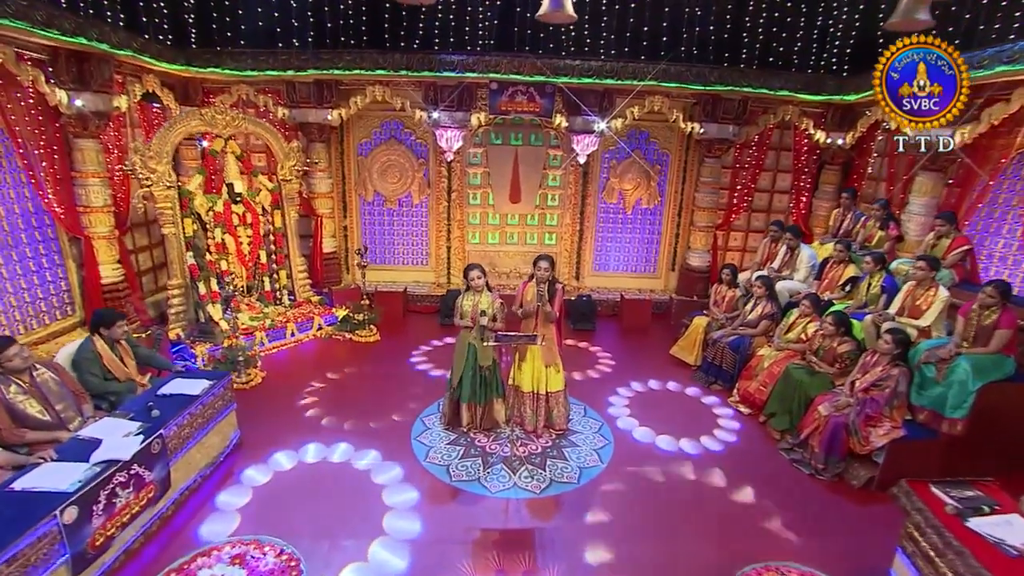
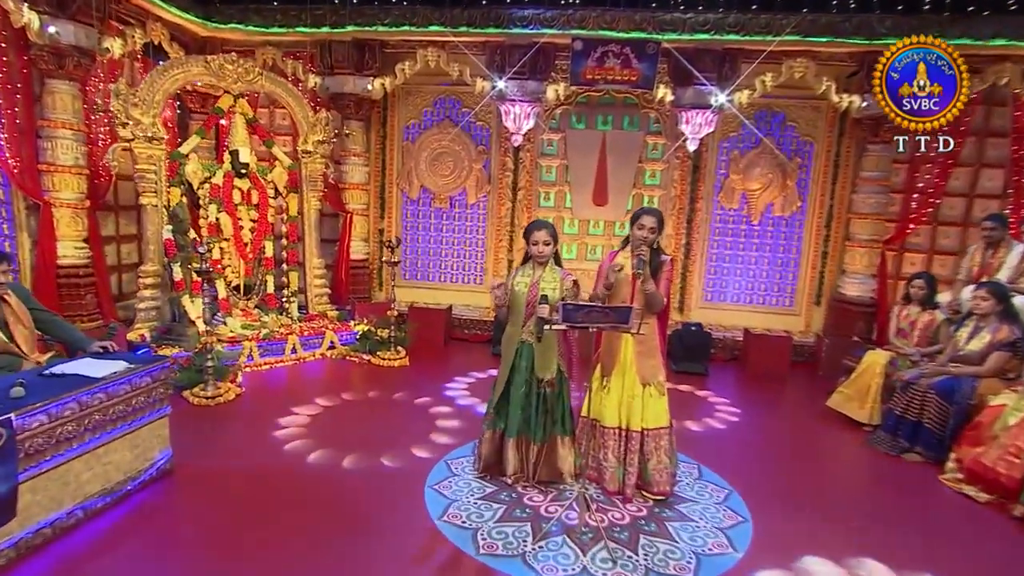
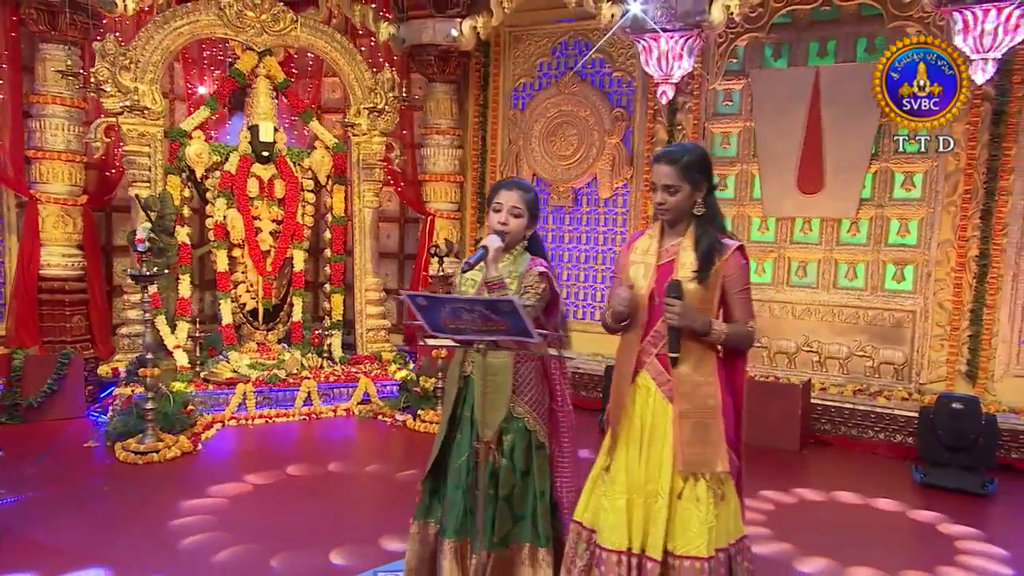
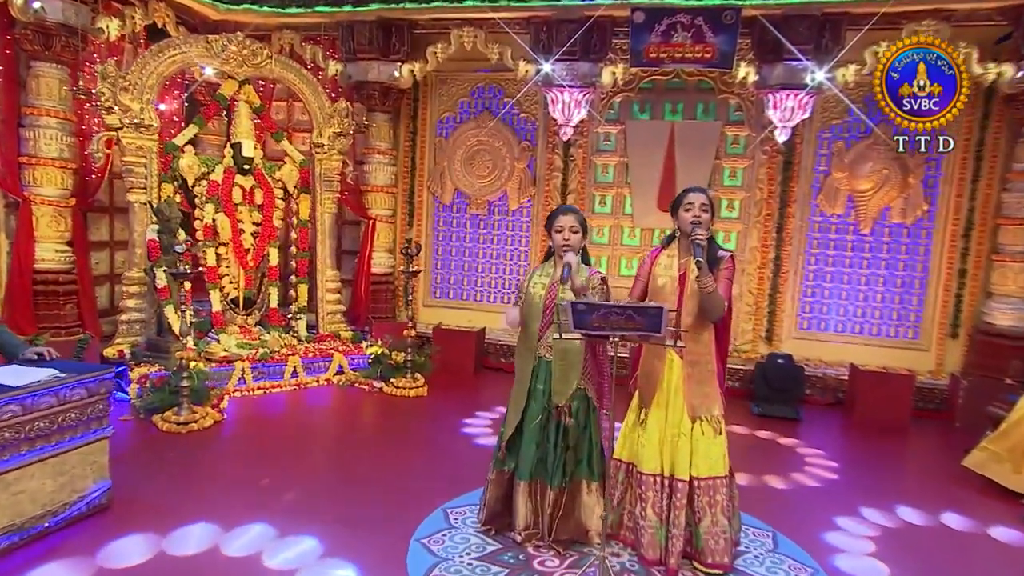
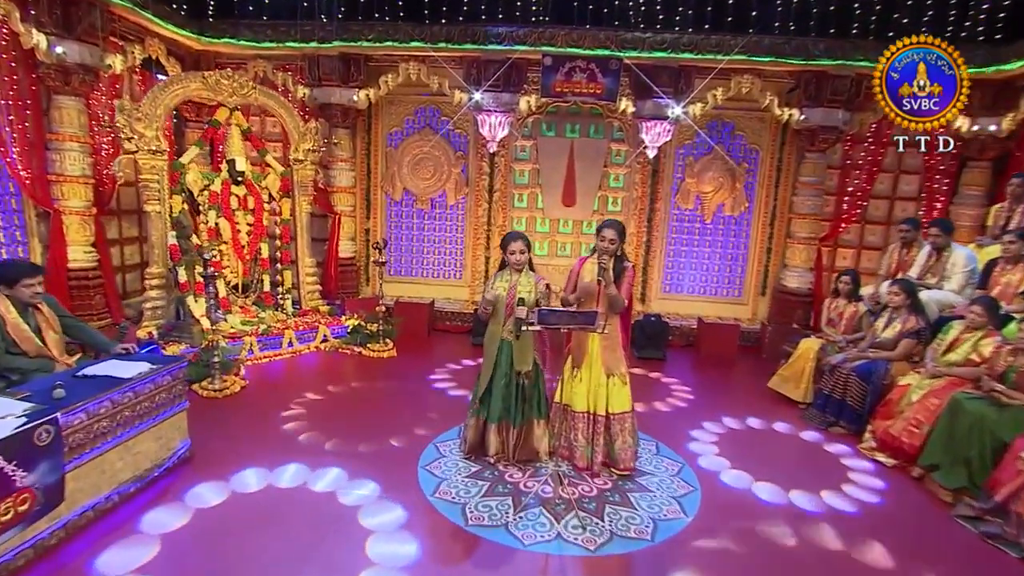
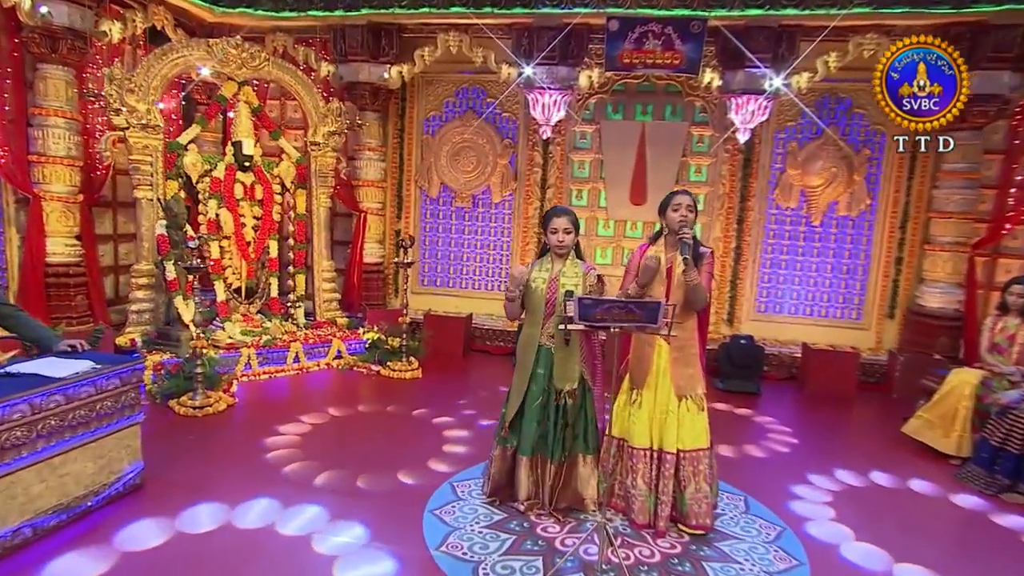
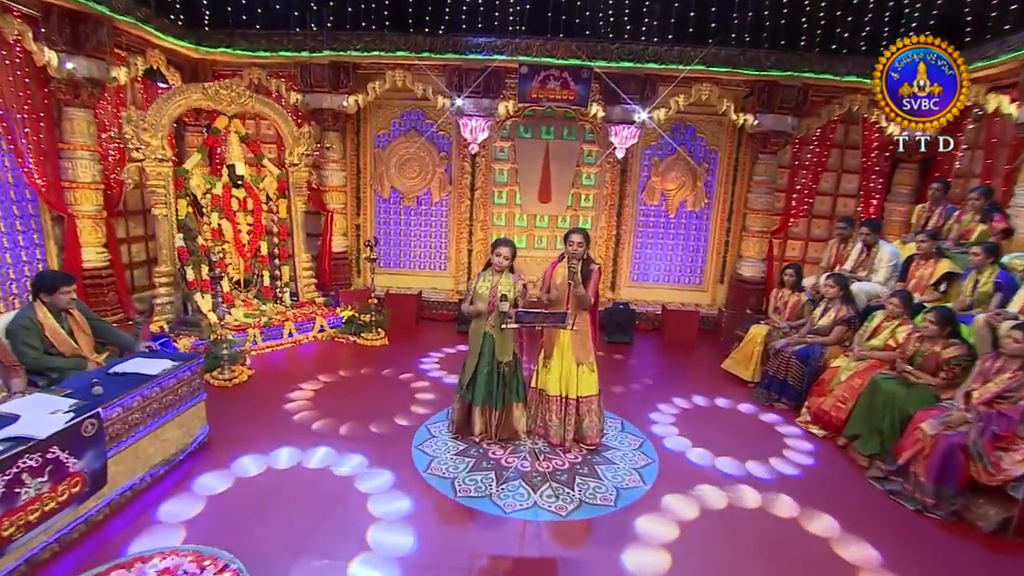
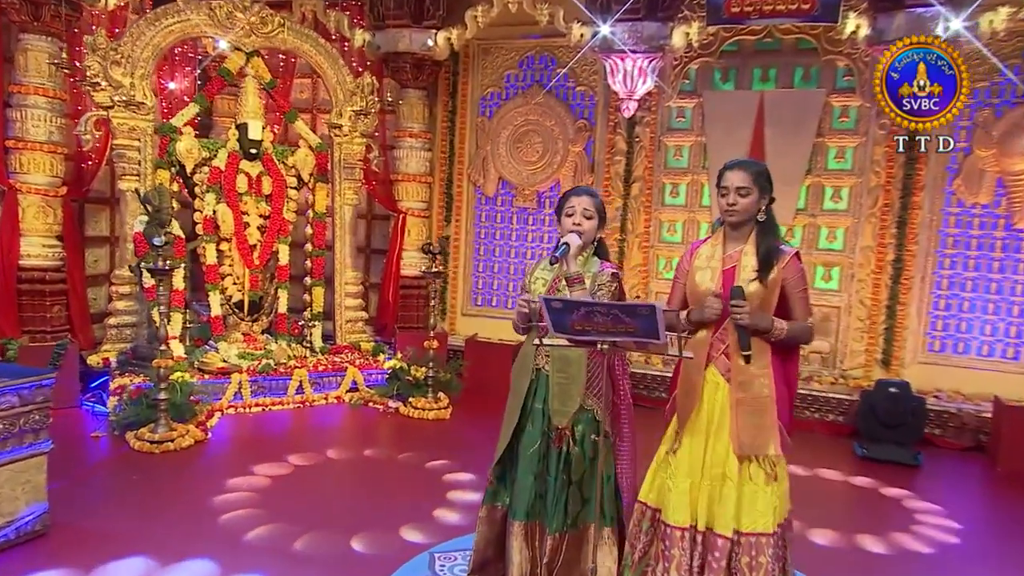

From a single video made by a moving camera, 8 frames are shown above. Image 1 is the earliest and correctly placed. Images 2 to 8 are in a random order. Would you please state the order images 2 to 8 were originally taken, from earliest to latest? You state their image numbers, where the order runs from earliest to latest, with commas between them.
7, 5, 2, 6, 4, 8, 3
